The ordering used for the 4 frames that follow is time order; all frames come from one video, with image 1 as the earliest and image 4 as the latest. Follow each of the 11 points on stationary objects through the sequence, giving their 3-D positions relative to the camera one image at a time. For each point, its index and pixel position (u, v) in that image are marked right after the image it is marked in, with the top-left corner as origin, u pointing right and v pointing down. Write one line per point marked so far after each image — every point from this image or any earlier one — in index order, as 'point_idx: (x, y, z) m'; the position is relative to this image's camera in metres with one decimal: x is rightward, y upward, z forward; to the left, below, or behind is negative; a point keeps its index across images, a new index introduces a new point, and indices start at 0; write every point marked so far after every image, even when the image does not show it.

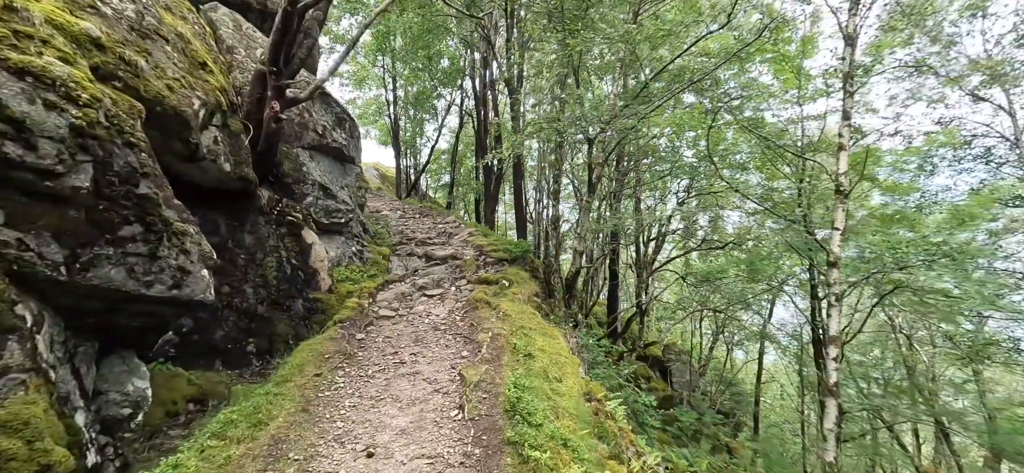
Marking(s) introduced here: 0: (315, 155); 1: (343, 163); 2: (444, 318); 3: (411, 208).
0: (-4.1, +1.7, +8.8) m
1: (-3.9, +1.7, +9.8) m
2: (-1.2, -1.5, +7.8) m
3: (-4.5, +1.3, +19.3) m
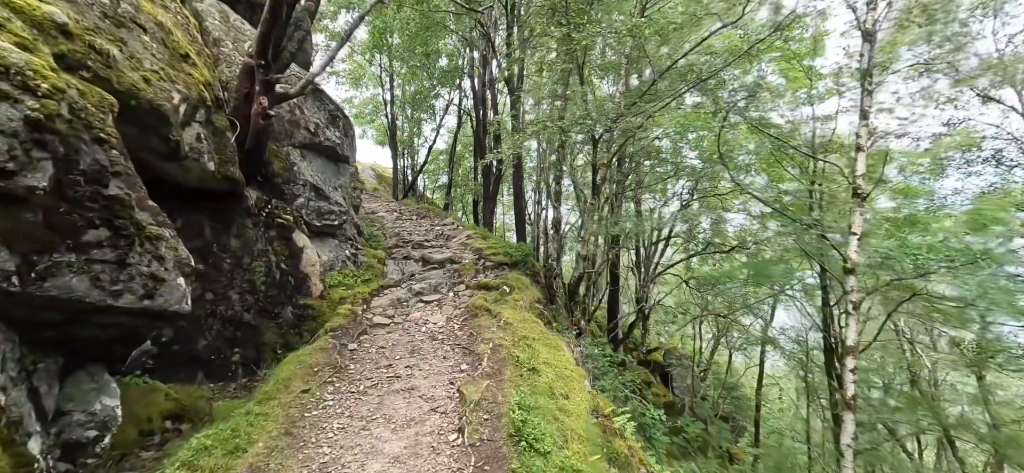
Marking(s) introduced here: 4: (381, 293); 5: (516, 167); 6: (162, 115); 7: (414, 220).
0: (-4.0, +1.6, +8.4) m
1: (-3.9, +1.6, +9.4) m
2: (-1.2, -1.5, +7.4) m
3: (-4.6, +1.2, +18.9) m
4: (-2.7, -1.2, +8.8) m
5: (+0.1, +2.4, +15.2) m
6: (-4.2, +1.4, +5.1) m
7: (-3.7, +0.6, +16.4) m
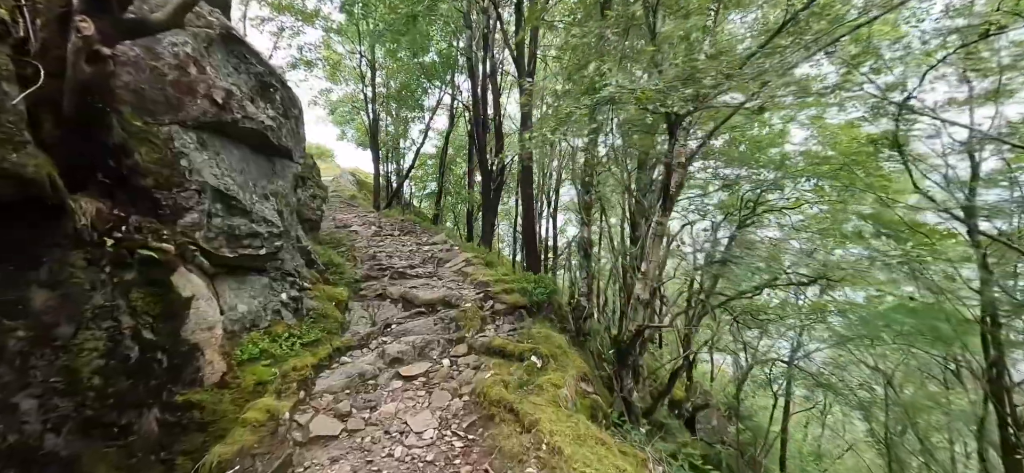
0: (-3.6, +1.2, +5.2) m
1: (-3.5, +1.2, +6.1) m
2: (-0.8, -2.0, +4.1) m
3: (-4.4, +0.5, +15.6) m
4: (-2.3, -1.7, +5.6) m
5: (+0.4, +1.8, +12.1) m
6: (-3.7, +1.1, +1.9) m
7: (-3.5, 0.0, +13.1) m
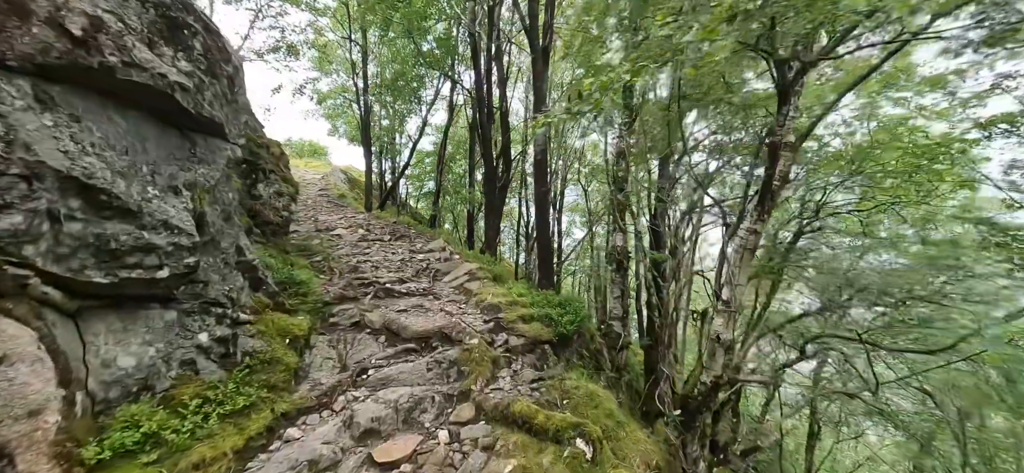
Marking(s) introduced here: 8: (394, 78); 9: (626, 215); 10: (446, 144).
0: (-3.4, +1.1, +3.3) m
1: (-3.2, +1.0, +4.2) m
2: (-0.5, -2.1, +2.2) m
3: (-4.2, +0.4, +13.7) m
4: (-2.0, -1.8, +3.7) m
5: (+0.6, +1.7, +10.2) m
6: (-3.4, +1.0, 0.0) m
7: (-3.3, -0.1, +11.2) m
8: (-4.8, +6.3, +17.2) m
9: (+2.1, +0.4, +7.9) m
10: (-2.7, +3.9, +17.7) m
